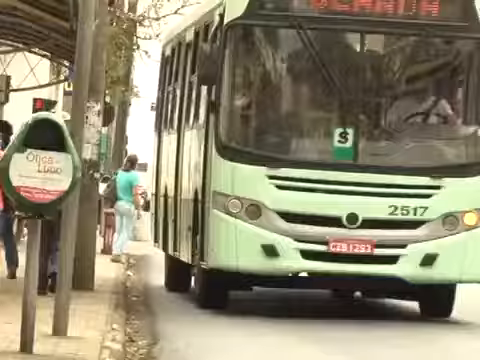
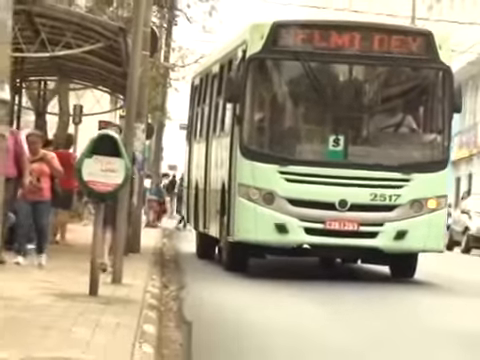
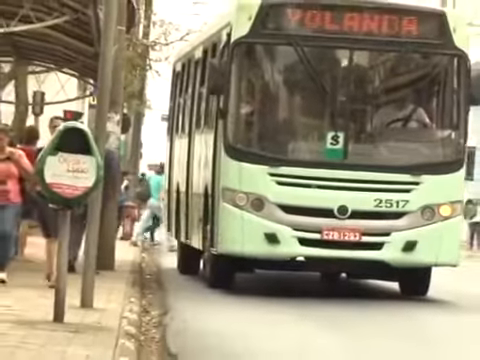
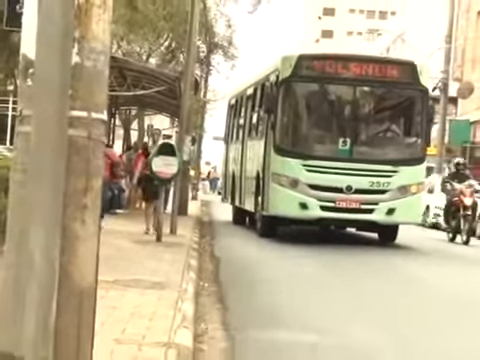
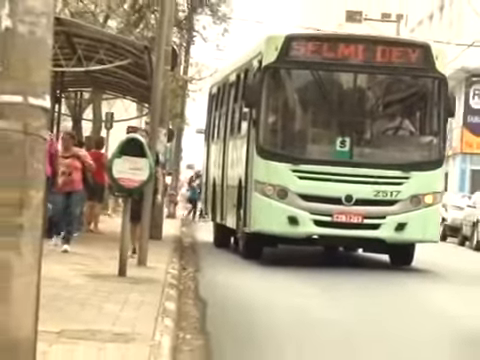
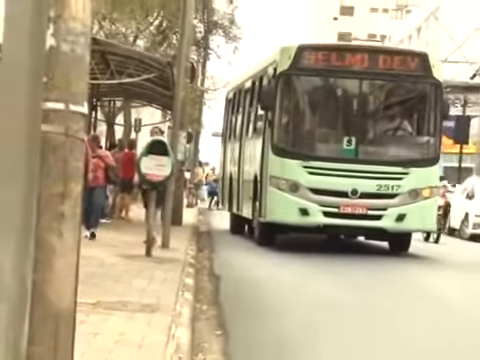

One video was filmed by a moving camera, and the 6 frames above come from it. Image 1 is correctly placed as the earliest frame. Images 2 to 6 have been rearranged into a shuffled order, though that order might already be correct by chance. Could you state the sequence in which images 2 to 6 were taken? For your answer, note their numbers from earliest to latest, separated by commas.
3, 2, 5, 6, 4
